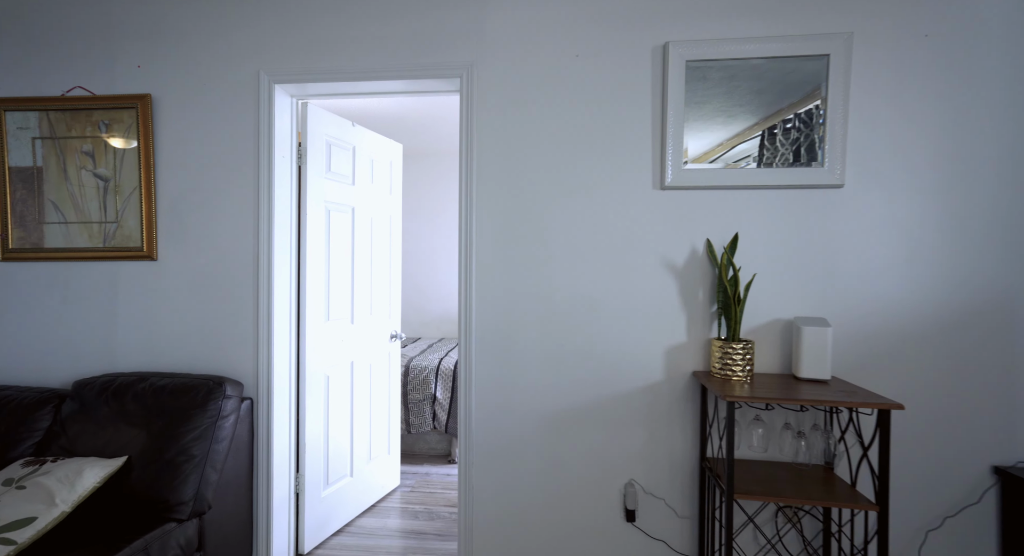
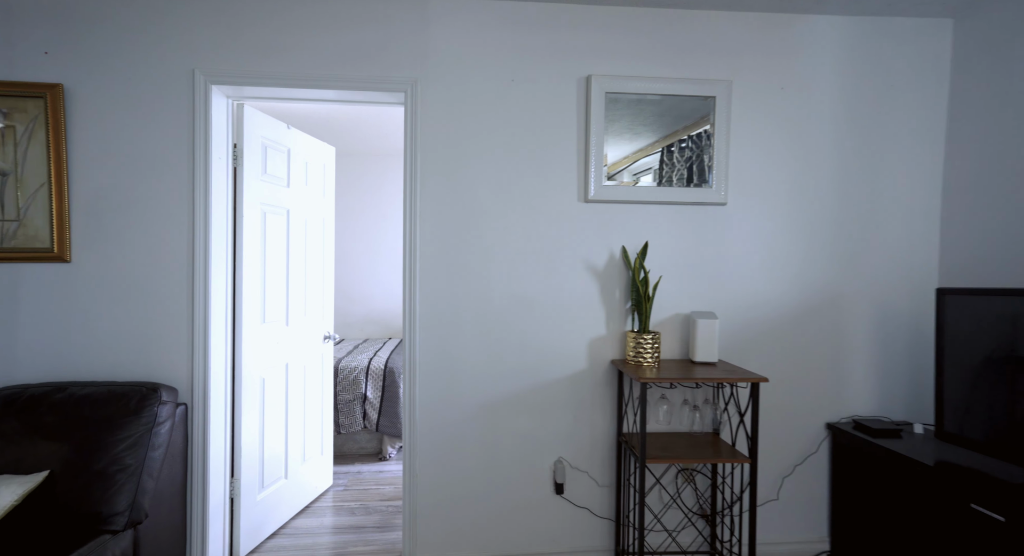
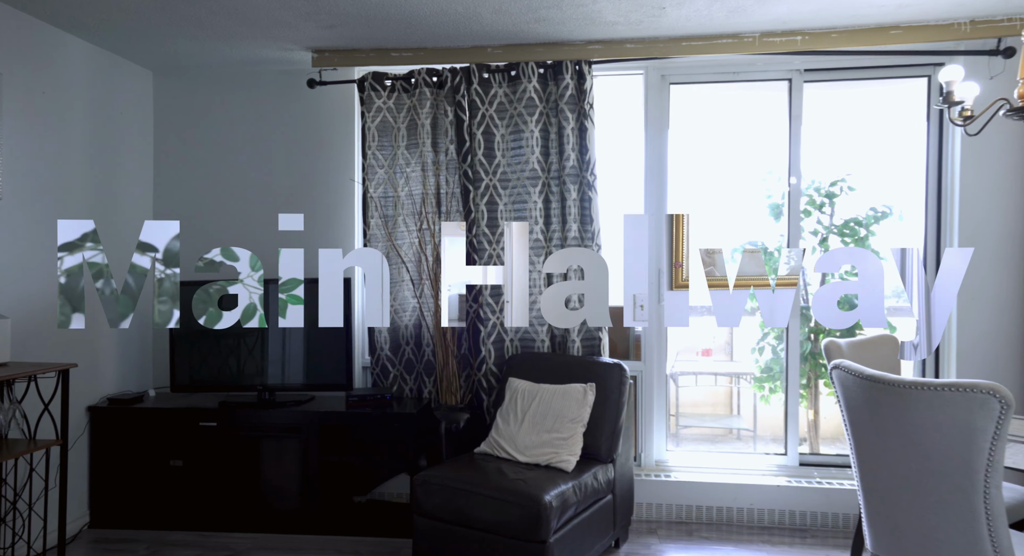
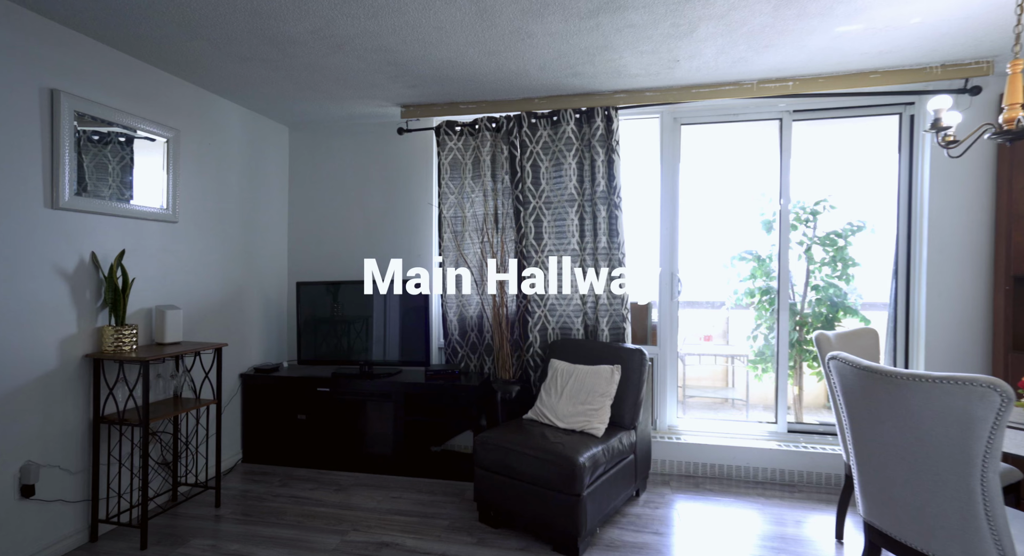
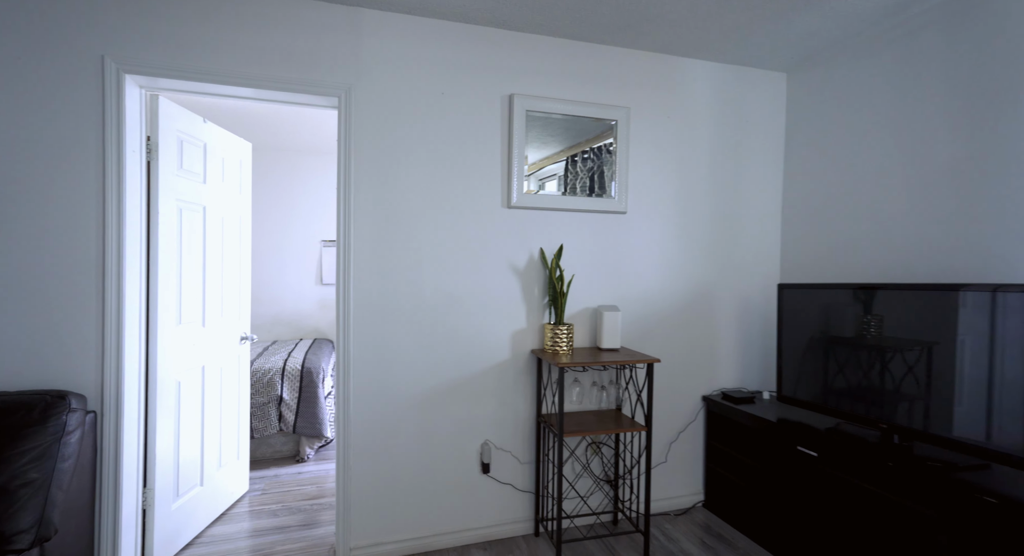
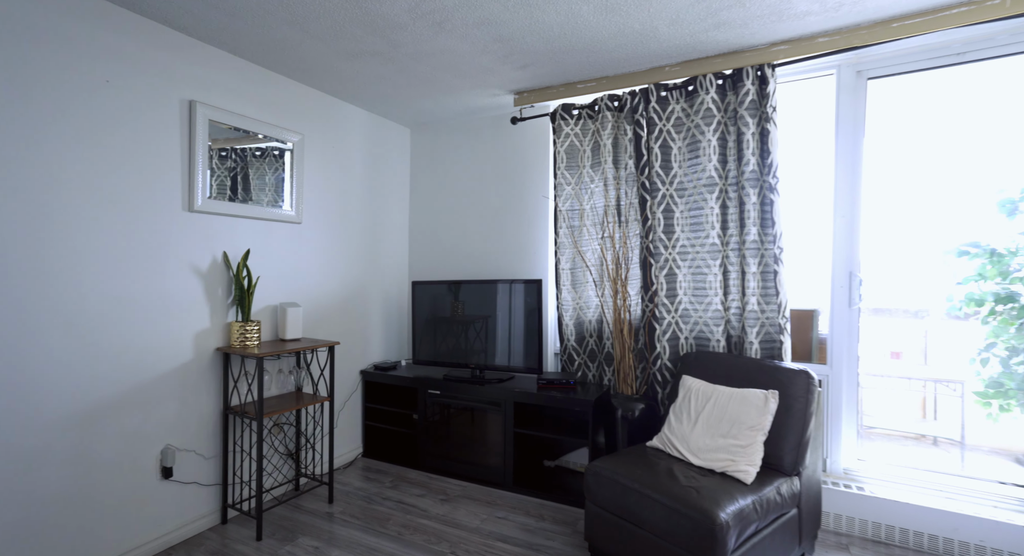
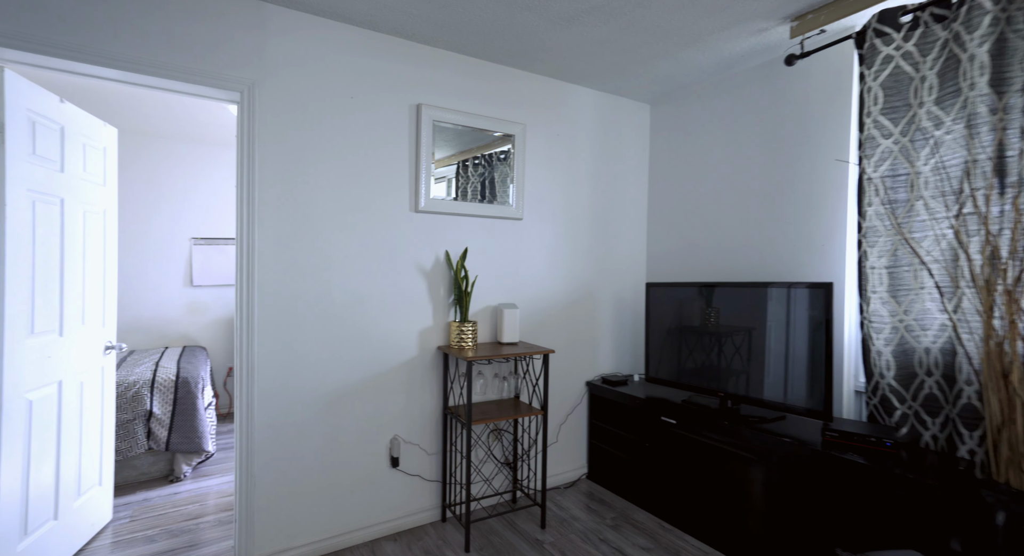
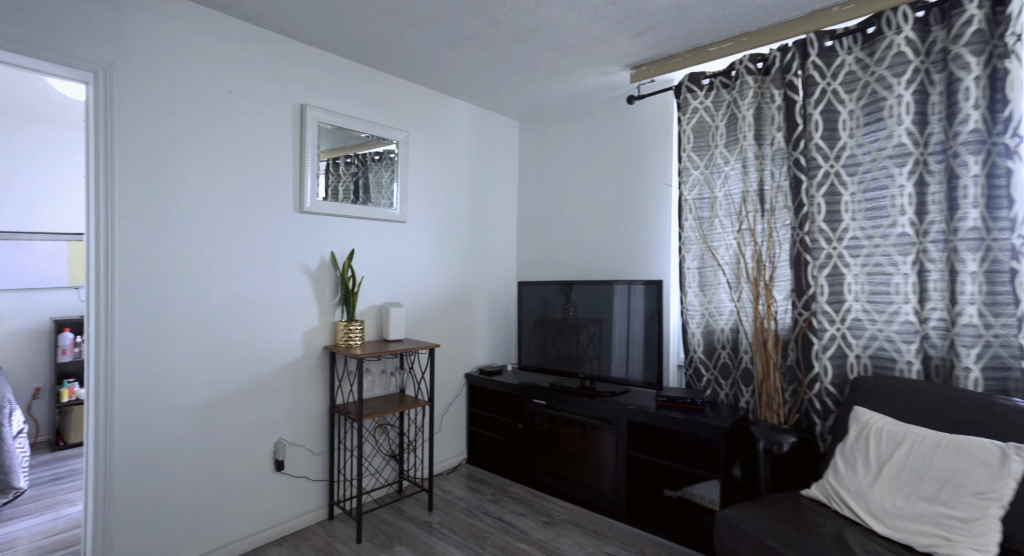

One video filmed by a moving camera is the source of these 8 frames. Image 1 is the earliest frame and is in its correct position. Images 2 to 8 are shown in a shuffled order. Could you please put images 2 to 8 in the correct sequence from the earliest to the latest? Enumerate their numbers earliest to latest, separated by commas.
2, 5, 7, 8, 6, 4, 3
